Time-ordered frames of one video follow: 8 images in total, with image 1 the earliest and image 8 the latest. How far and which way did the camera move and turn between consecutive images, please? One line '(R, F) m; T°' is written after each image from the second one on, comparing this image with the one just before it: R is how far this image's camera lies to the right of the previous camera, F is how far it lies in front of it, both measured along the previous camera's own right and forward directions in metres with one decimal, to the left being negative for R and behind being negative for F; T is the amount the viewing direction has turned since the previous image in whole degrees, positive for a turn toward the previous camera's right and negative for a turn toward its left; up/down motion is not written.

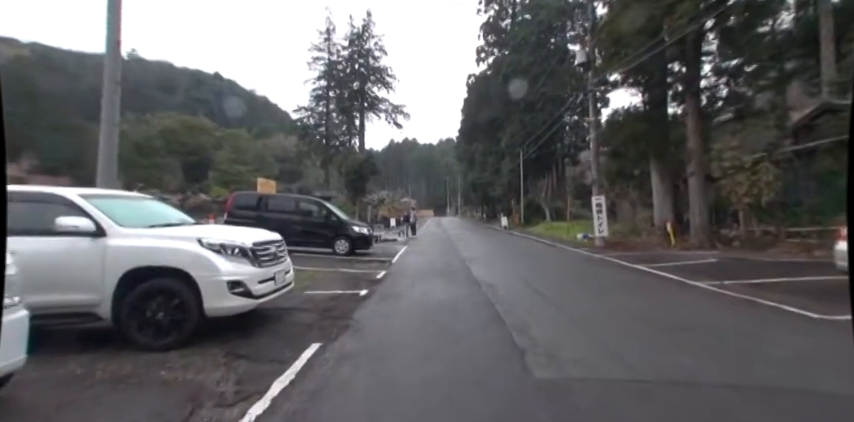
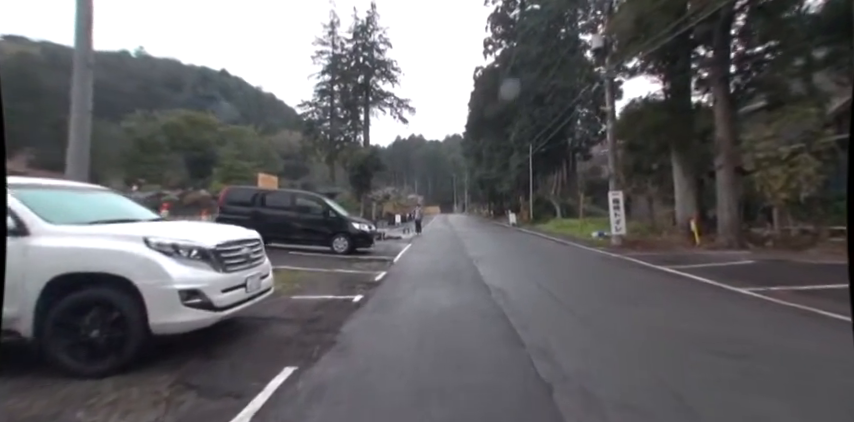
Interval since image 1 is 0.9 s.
(+0.1, +1.0) m; -1°
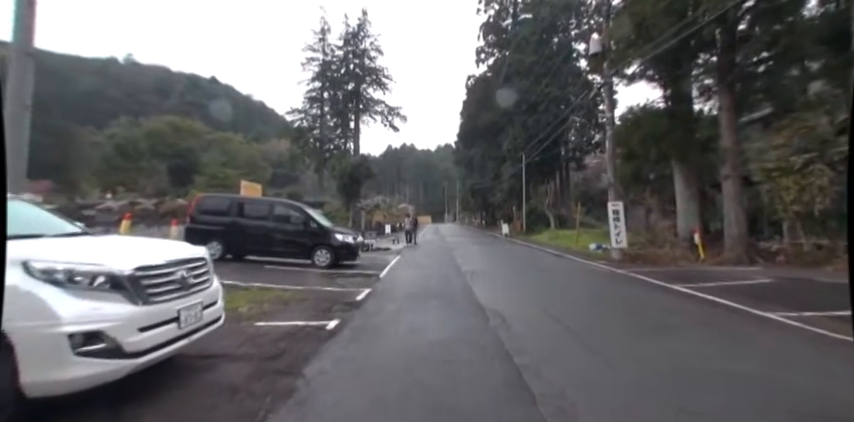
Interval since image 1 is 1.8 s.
(+0.1, +1.0) m; +1°
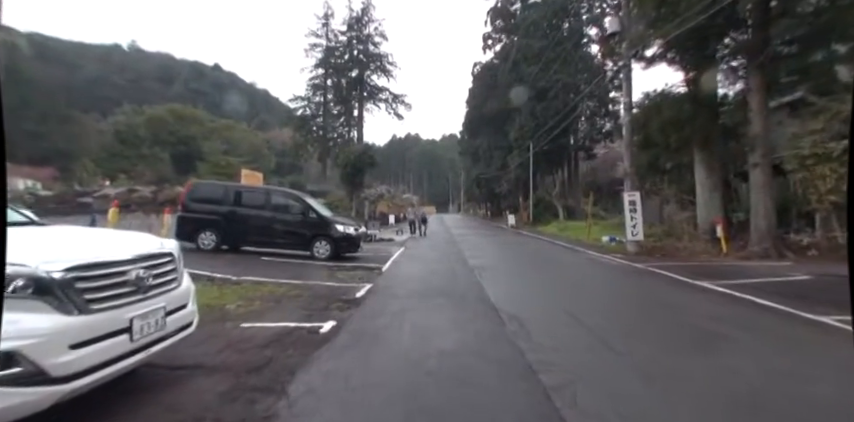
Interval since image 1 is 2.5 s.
(0.0, +0.8) m; -1°
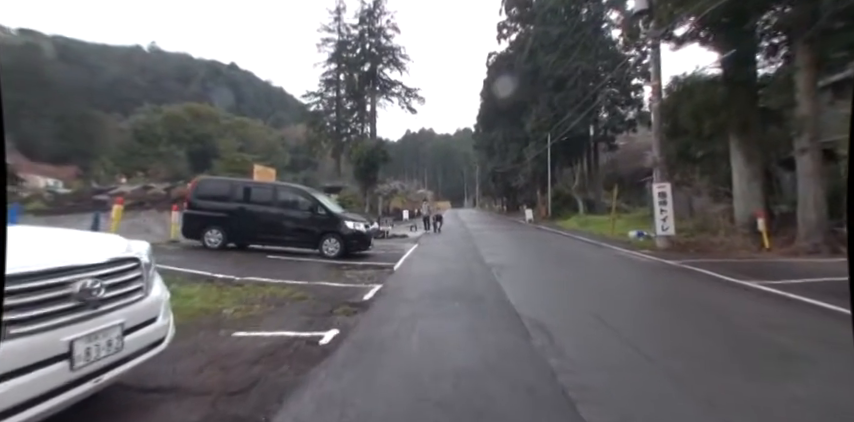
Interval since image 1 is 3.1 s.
(0.0, +0.7) m; -2°
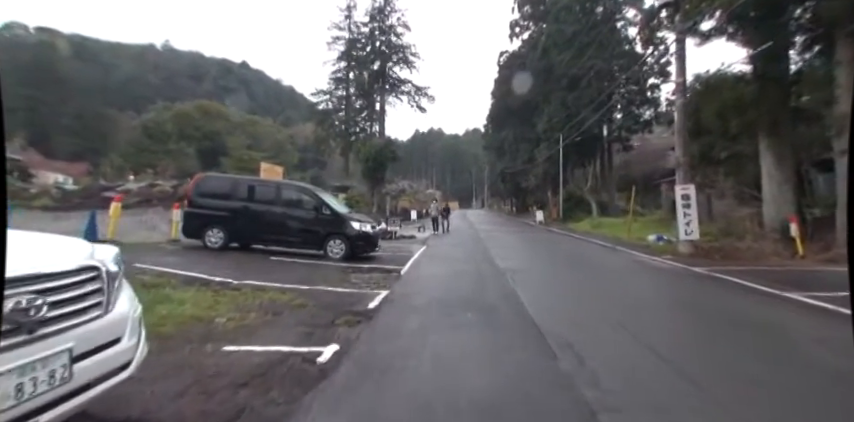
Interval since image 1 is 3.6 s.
(-0.1, +0.6) m; -1°
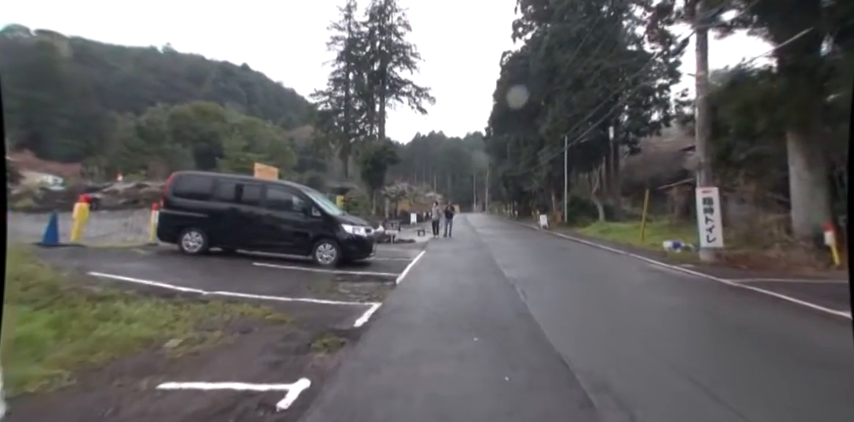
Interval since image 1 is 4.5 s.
(0.0, +1.0) m; 0°
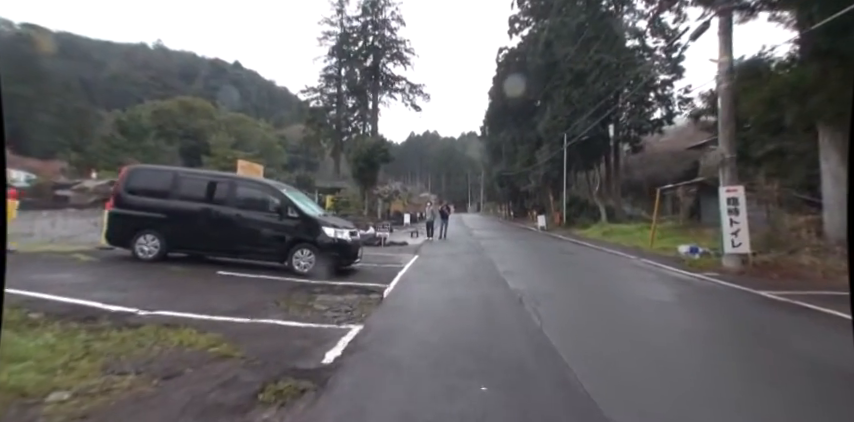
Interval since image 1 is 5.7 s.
(0.0, +1.3) m; +1°
